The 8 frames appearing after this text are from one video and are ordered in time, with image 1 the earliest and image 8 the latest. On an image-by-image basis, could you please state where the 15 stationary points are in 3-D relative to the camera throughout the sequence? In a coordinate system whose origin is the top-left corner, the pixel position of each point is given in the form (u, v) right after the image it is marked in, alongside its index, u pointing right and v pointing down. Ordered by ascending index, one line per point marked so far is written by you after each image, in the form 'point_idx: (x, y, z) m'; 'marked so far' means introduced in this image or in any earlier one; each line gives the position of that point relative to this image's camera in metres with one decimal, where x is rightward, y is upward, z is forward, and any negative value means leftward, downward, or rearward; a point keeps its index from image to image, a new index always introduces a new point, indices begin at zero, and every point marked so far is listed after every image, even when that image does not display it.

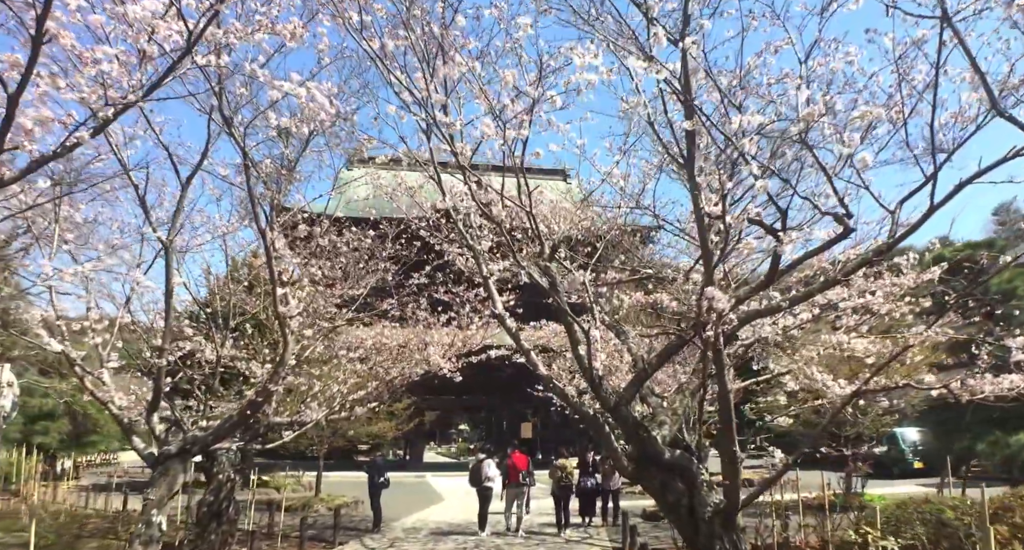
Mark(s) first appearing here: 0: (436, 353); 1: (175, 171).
0: (-1.3, -1.3, +12.3) m
1: (-3.7, +1.1, +7.9) m
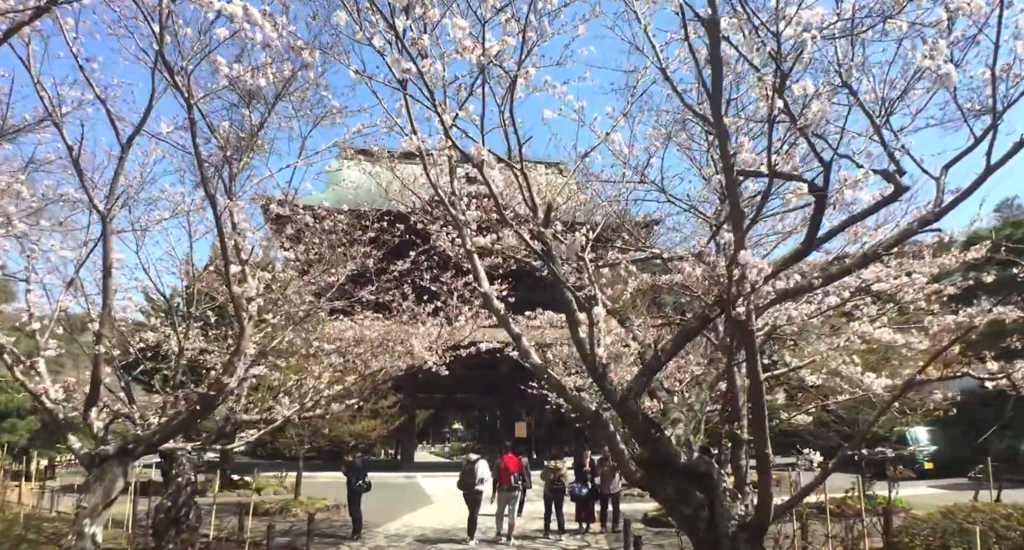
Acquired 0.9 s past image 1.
0: (-1.4, -1.1, +11.4) m
1: (-3.8, +1.4, +6.9) m
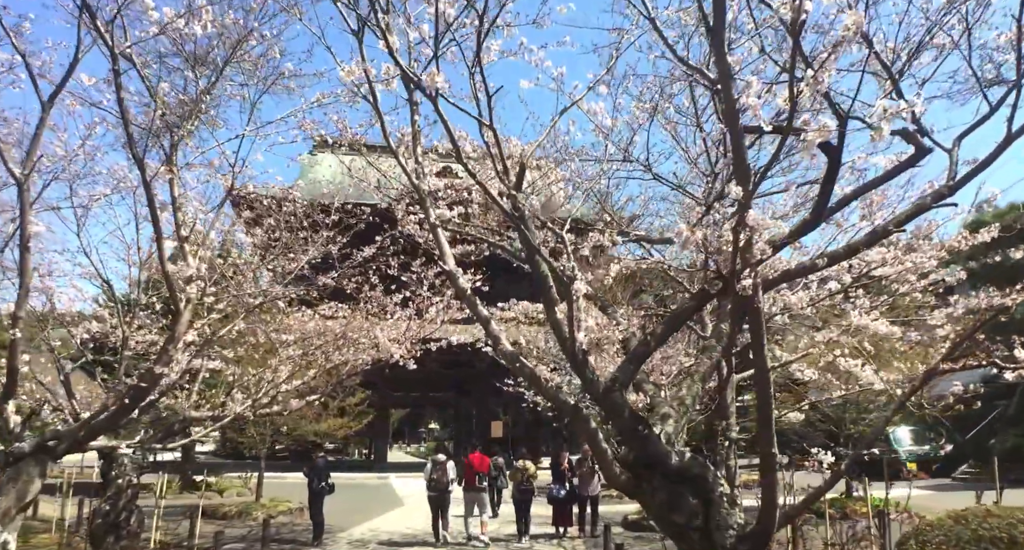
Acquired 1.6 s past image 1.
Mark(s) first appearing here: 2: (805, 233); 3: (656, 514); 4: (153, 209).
0: (-1.8, -0.9, +10.6) m
1: (-4.0, +1.6, +6.1) m
2: (+1.8, +0.3, +4.4) m
3: (+0.9, -1.4, +4.4) m
4: (-2.9, +0.5, +5.8) m
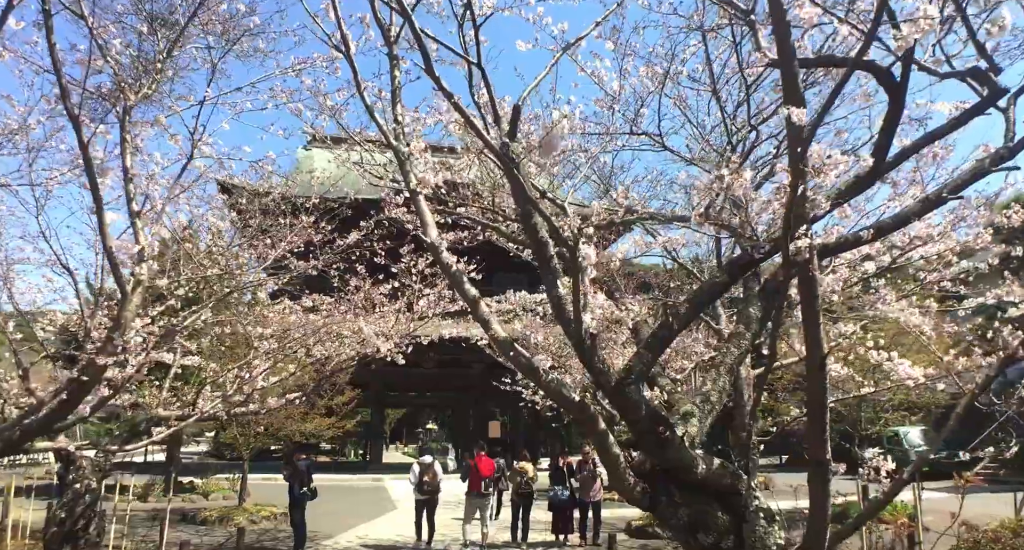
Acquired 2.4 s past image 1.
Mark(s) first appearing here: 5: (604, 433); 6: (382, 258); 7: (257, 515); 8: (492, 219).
0: (-1.9, -0.8, +9.9) m
1: (-4.0, +1.7, +5.3) m
2: (+1.7, +0.4, +3.6) m
3: (+0.8, -1.3, +3.6) m
4: (-2.9, +0.7, +5.1) m
5: (+0.5, -0.8, +3.7) m
6: (-1.8, +0.2, +9.9) m
7: (-4.5, -4.3, +12.9) m
8: (-0.2, +0.6, +7.2) m
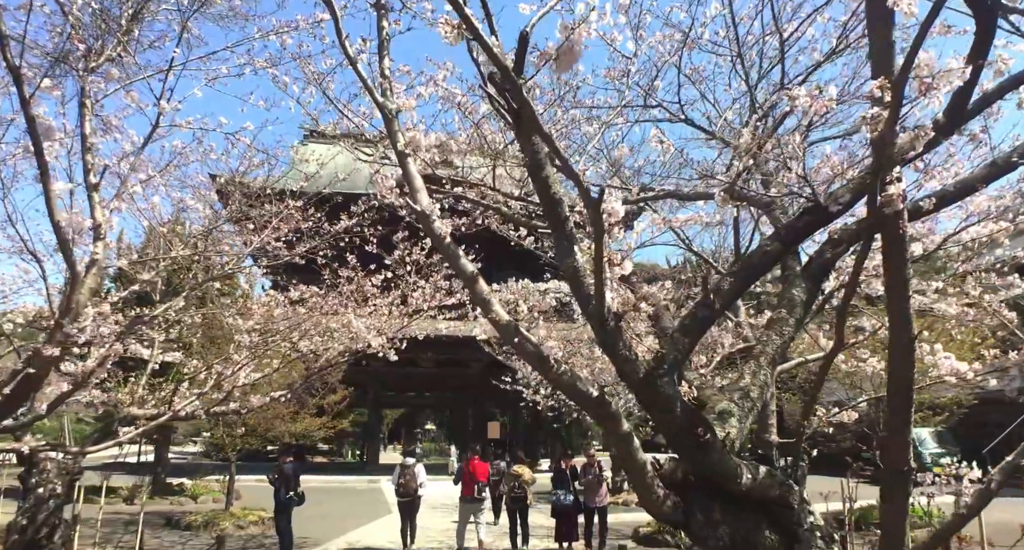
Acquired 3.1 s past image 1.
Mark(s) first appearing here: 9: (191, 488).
0: (-1.8, -0.6, +9.2) m
1: (-4.0, +1.9, +4.7) m
2: (+1.8, +0.5, +3.0) m
3: (+0.8, -1.2, +3.0) m
4: (-2.9, +0.8, +4.4) m
5: (+0.5, -0.7, +3.1) m
6: (-1.7, +0.4, +9.3) m
7: (-4.5, -4.1, +12.3) m
8: (-0.2, +0.7, +6.5) m
9: (-7.7, -5.1, +17.5) m
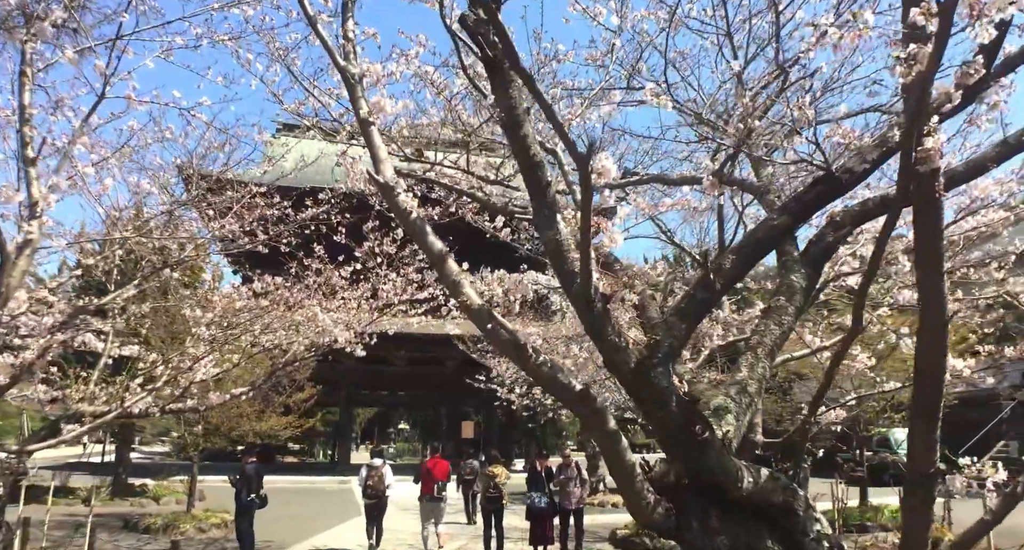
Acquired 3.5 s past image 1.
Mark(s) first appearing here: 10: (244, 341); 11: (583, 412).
0: (-2.2, -0.5, +8.8) m
1: (-4.1, +2.0, +4.2) m
2: (+1.7, +0.6, +2.7) m
3: (+0.7, -1.1, +2.7) m
4: (-3.0, +0.9, +4.0) m
5: (+0.4, -0.6, +2.8) m
6: (-2.0, +0.5, +8.9) m
7: (-5.0, -4.0, +11.8) m
8: (-0.4, +0.8, +6.2) m
9: (-8.3, -5.0, +16.9) m
10: (-2.9, -0.7, +7.8) m
11: (+0.3, -0.5, +2.8) m
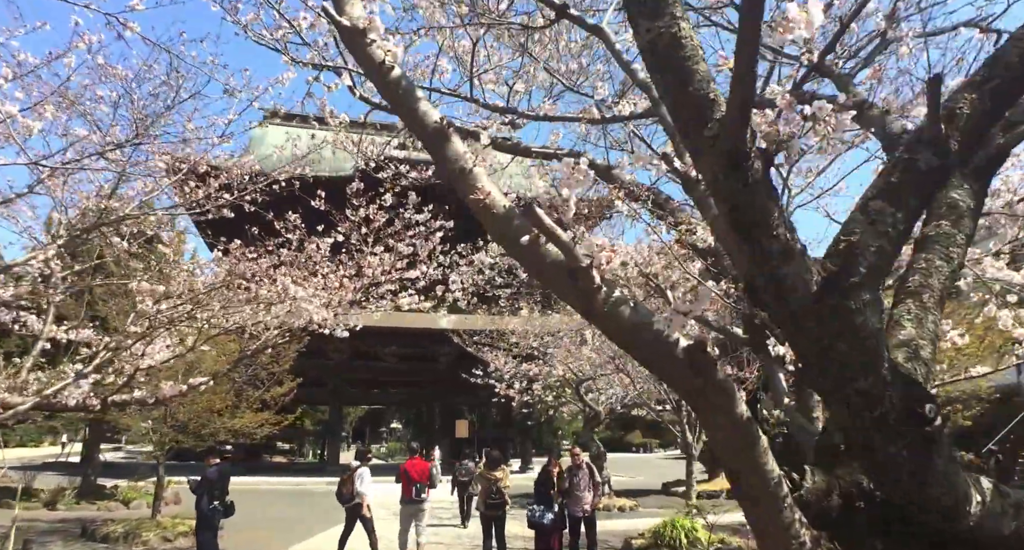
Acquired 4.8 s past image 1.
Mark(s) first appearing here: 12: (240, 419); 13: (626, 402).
0: (-2.1, -0.2, +7.6) m
1: (-4.0, +2.3, +3.0) m
2: (+1.8, +0.9, +1.5) m
3: (+0.9, -0.8, +1.5) m
4: (-2.9, +1.2, +2.8) m
5: (+0.5, -0.3, +1.6) m
6: (-2.0, +0.8, +7.7) m
7: (-4.9, -3.7, +10.6) m
8: (-0.3, +1.1, +5.0) m
9: (-8.4, -4.7, +15.7) m
10: (-2.8, -0.4, +6.6) m
11: (+0.4, -0.2, +1.6) m
12: (-4.1, -2.2, +11.2) m
13: (+2.5, -2.8, +15.9) m
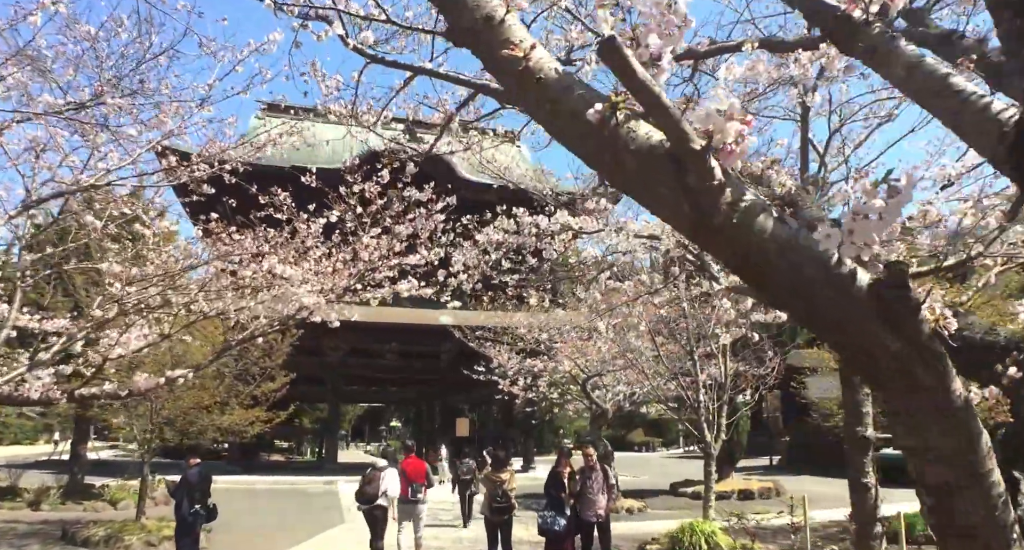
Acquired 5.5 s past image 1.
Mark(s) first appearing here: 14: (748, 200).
0: (-2.0, -0.1, +7.0) m
1: (-3.9, +2.4, +2.4) m
2: (+1.9, +1.0, +0.9) m
3: (+0.9, -0.7, +0.9) m
4: (-2.8, +1.4, +2.2) m
5: (+0.6, -0.2, +1.0) m
6: (-1.9, +0.9, +7.0) m
7: (-4.9, -3.6, +9.9) m
8: (-0.2, +1.2, +4.4) m
9: (-8.3, -4.5, +15.0) m
10: (-2.8, -0.3, +6.0) m
11: (+0.5, -0.1, +1.0) m
12: (-4.1, -2.0, +10.5) m
13: (+2.6, -2.6, +15.3) m
14: (+0.3, +0.1, +1.1) m
